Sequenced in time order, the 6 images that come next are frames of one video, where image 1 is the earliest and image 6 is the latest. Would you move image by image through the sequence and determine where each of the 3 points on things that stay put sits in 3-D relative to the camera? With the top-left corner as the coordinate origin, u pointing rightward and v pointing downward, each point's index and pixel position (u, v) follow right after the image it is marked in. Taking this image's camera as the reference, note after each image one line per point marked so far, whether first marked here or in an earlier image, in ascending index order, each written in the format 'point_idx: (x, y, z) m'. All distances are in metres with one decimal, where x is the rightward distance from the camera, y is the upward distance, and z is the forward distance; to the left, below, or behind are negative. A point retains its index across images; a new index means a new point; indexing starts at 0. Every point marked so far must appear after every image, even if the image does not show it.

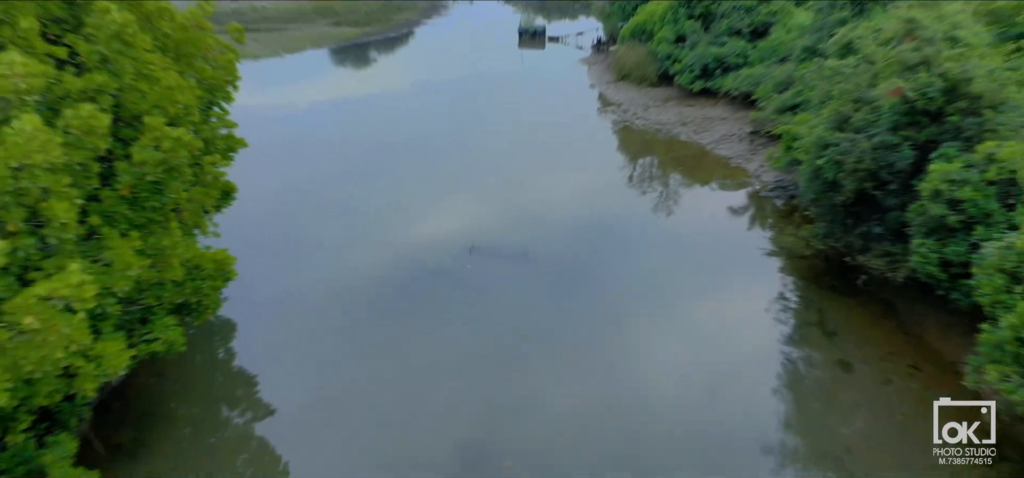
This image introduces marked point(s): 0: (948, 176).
0: (+5.2, +0.7, +9.6) m
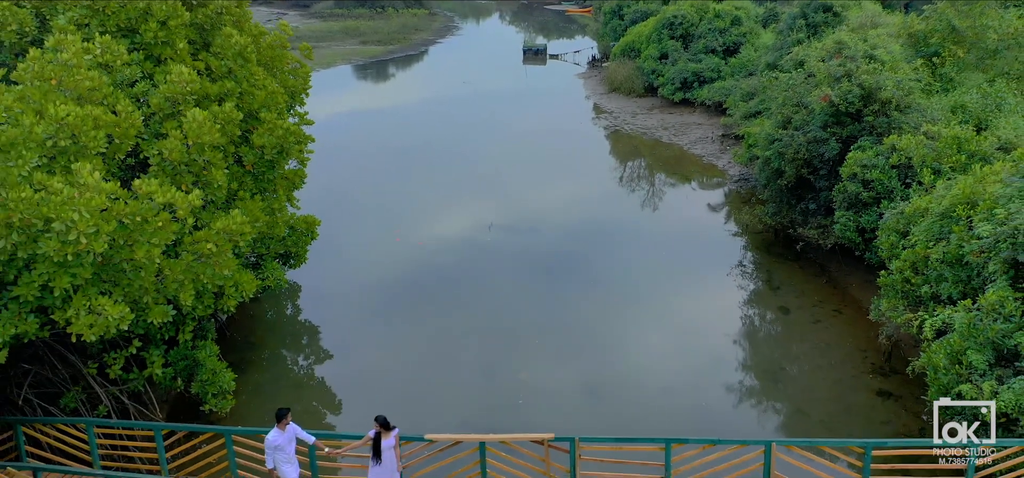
0: (+5.4, +1.2, +12.4) m
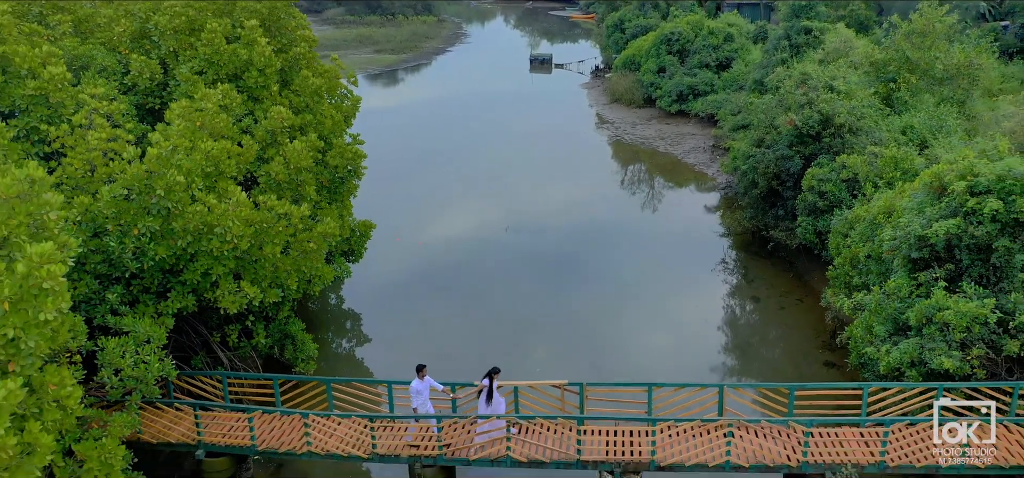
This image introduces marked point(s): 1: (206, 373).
0: (+5.7, +1.2, +15.0) m
1: (-3.7, -1.6, +9.8) m
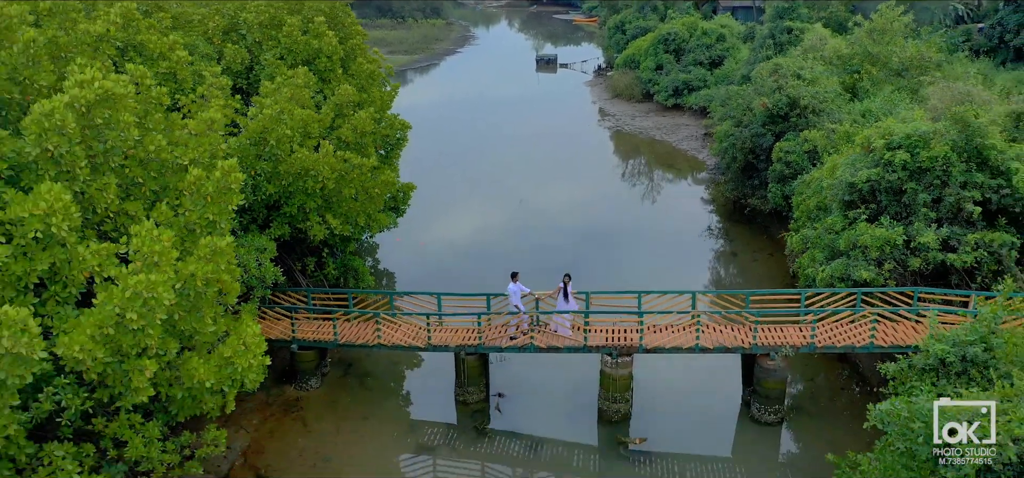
0: (+6.0, +2.0, +17.9) m
1: (-3.4, -0.8, +12.7) m
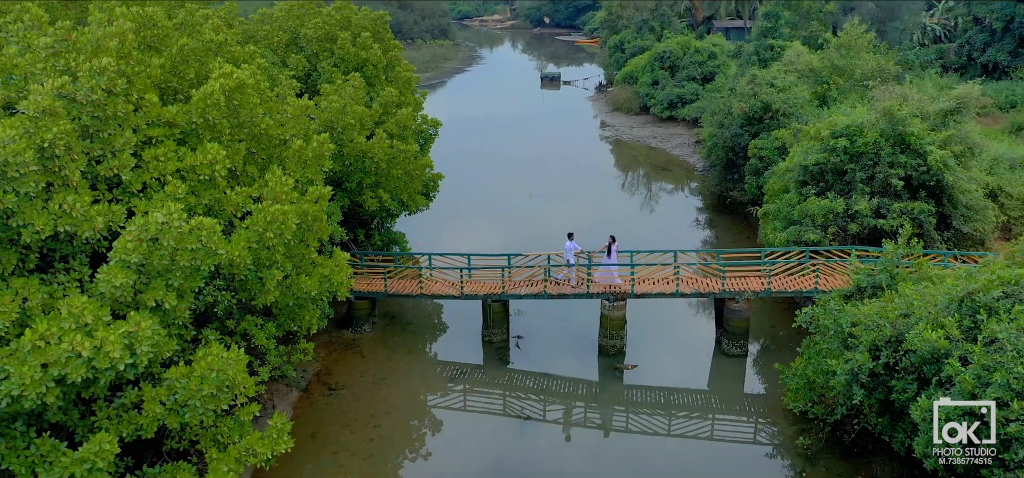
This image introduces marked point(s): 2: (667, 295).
0: (+6.4, +2.4, +20.8) m
1: (-3.0, -0.2, +15.6) m
2: (+2.7, -1.0, +14.2) m
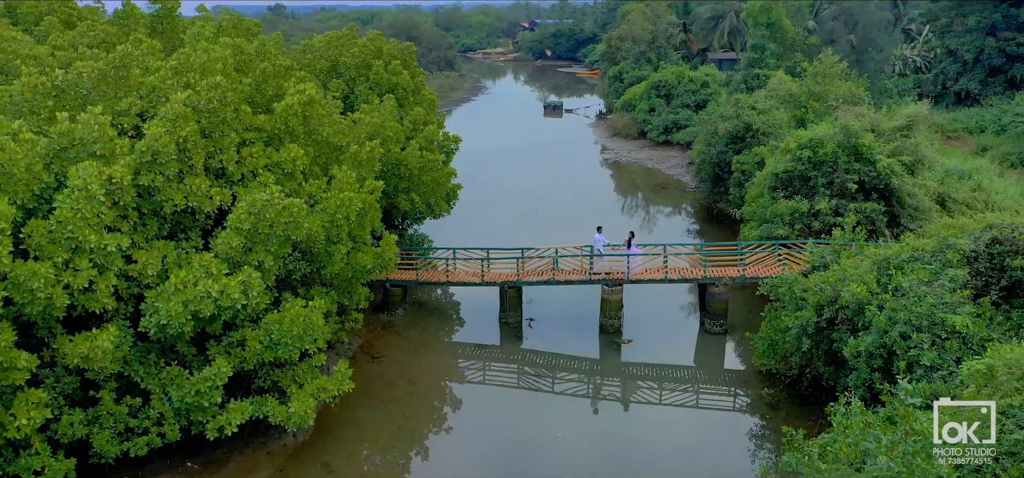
0: (+6.7, +2.2, +23.5) m
1: (-2.8, -0.1, +18.2) m
2: (+3.0, -0.8, +16.8) m
